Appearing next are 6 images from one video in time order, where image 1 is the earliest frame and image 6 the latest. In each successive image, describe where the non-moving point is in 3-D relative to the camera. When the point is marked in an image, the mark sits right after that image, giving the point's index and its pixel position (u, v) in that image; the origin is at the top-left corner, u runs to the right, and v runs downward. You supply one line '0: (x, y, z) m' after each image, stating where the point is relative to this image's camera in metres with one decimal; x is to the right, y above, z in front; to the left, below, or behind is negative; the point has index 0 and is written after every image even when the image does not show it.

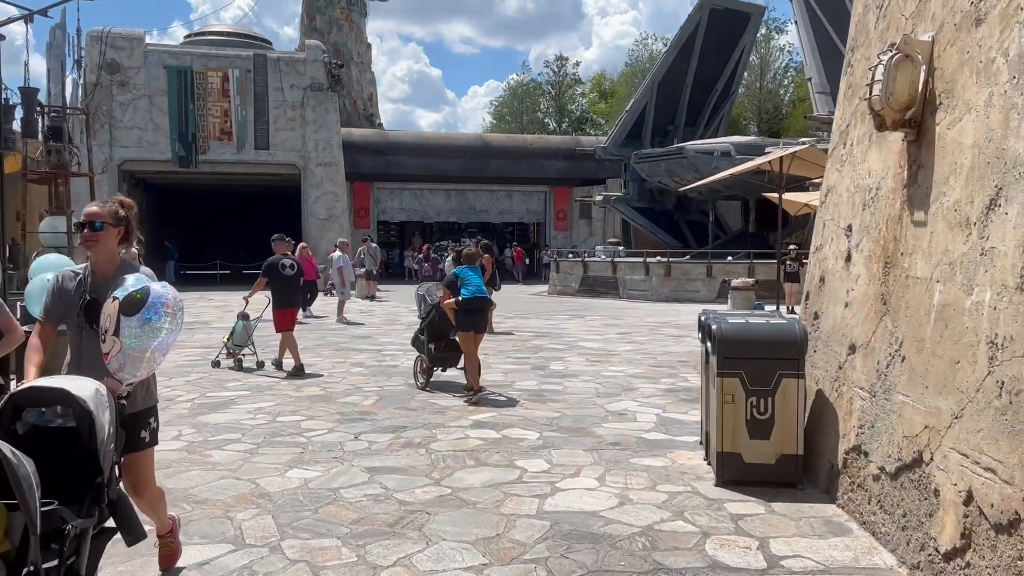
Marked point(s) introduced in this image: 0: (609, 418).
0: (+0.8, -1.1, +7.2) m
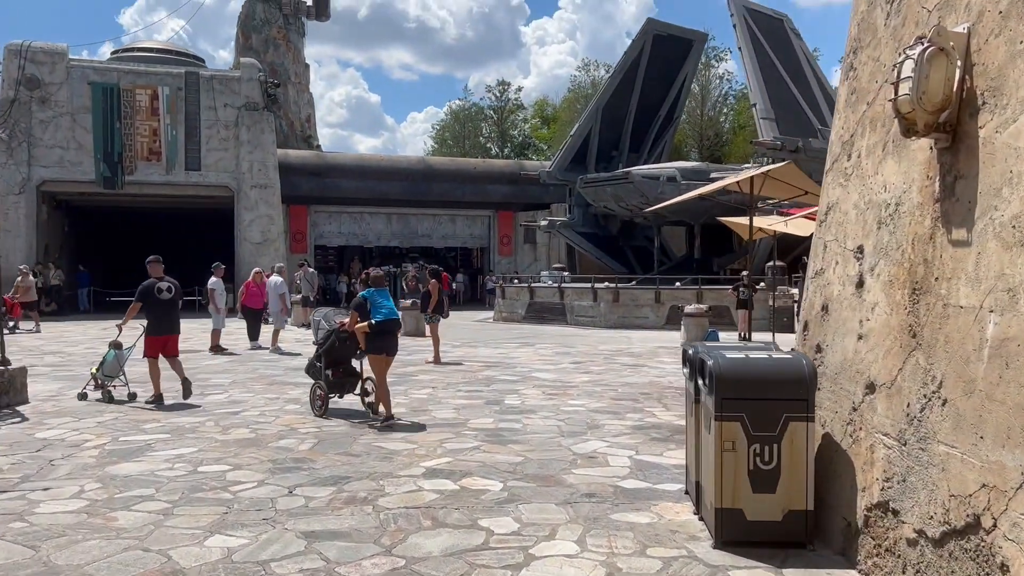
0: (+0.5, -1.3, +6.4) m
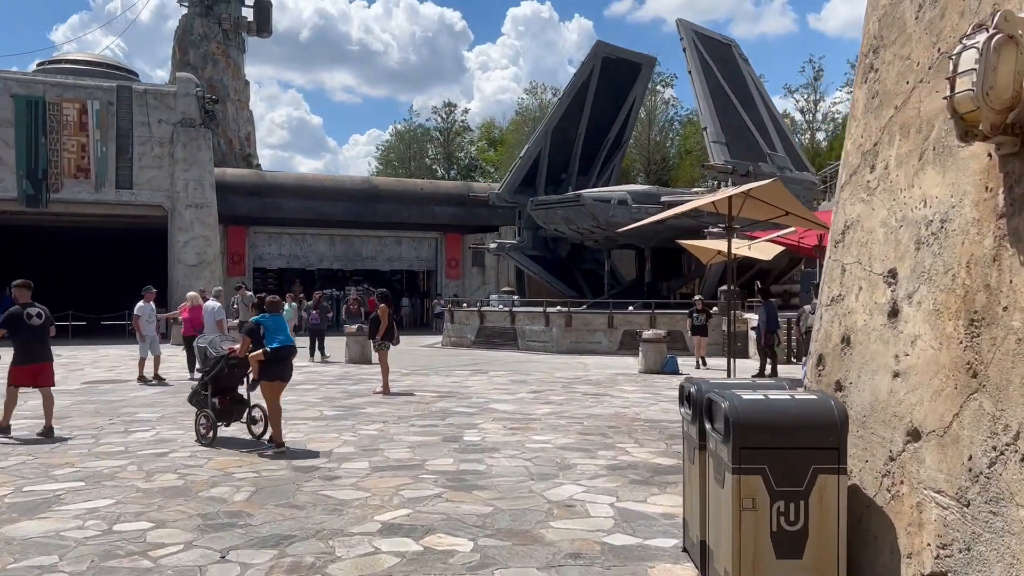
0: (+0.3, -1.5, +5.7) m
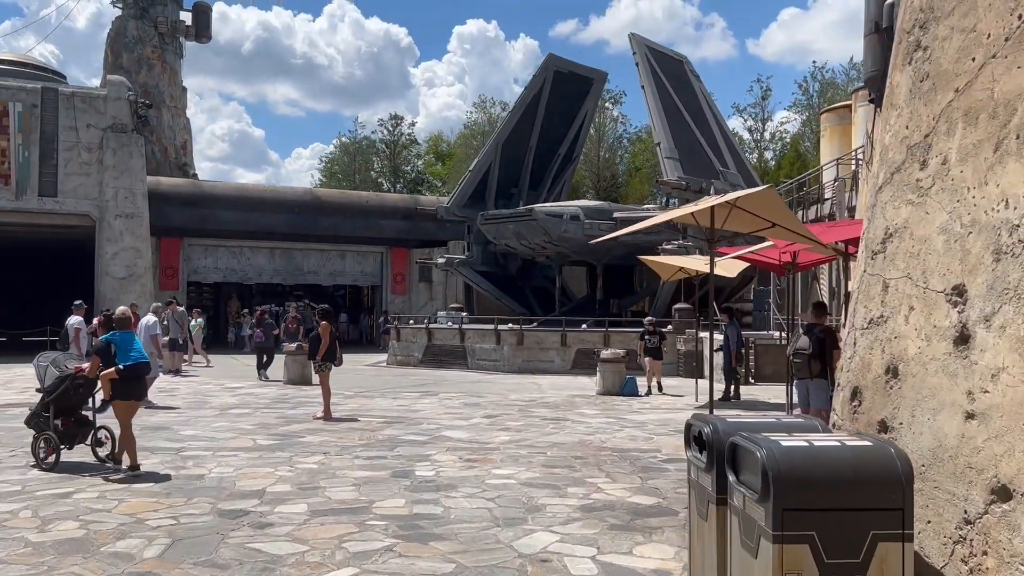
0: (+0.1, -1.6, +4.8) m
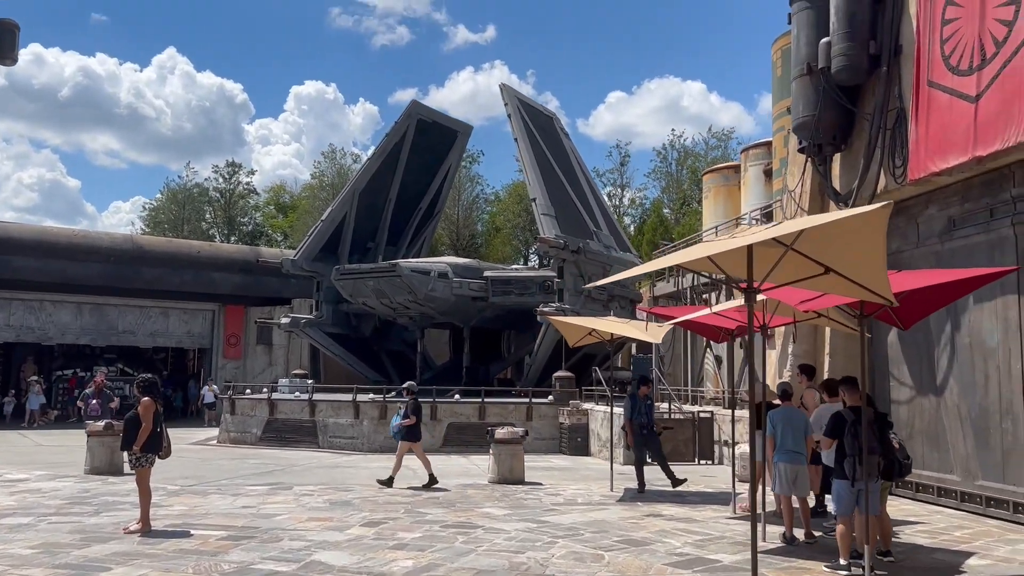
0: (+0.3, -1.8, +2.2) m
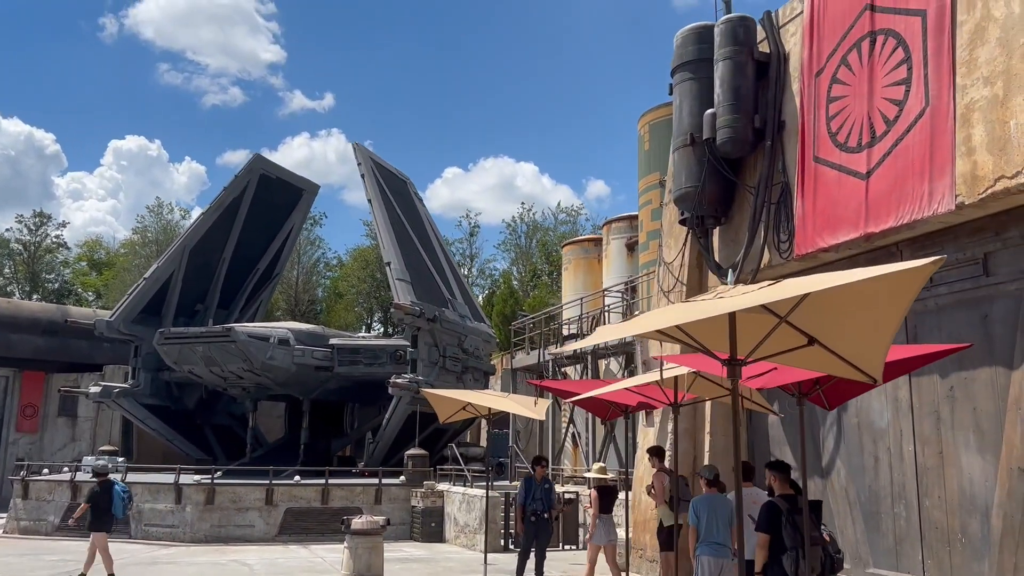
0: (+0.5, -1.9, +1.0) m
